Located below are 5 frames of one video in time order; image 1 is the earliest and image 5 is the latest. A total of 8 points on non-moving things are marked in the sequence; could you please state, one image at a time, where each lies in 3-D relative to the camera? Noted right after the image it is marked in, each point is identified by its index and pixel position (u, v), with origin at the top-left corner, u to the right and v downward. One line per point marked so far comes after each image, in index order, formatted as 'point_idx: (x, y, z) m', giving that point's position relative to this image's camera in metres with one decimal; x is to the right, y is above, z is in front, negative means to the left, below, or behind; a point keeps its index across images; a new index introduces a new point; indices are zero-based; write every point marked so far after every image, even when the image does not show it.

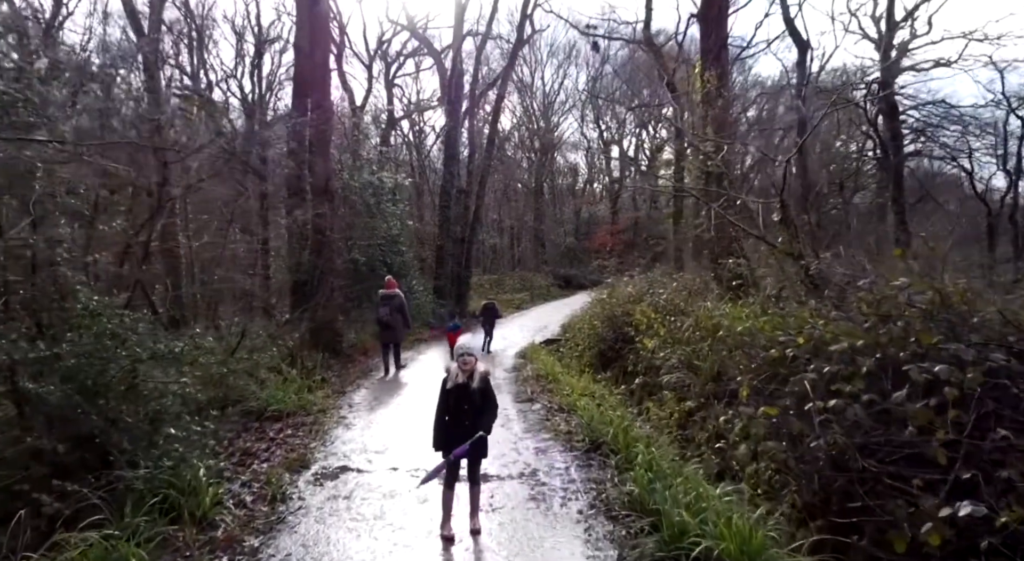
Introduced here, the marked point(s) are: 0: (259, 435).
0: (-2.7, -1.7, +6.4) m
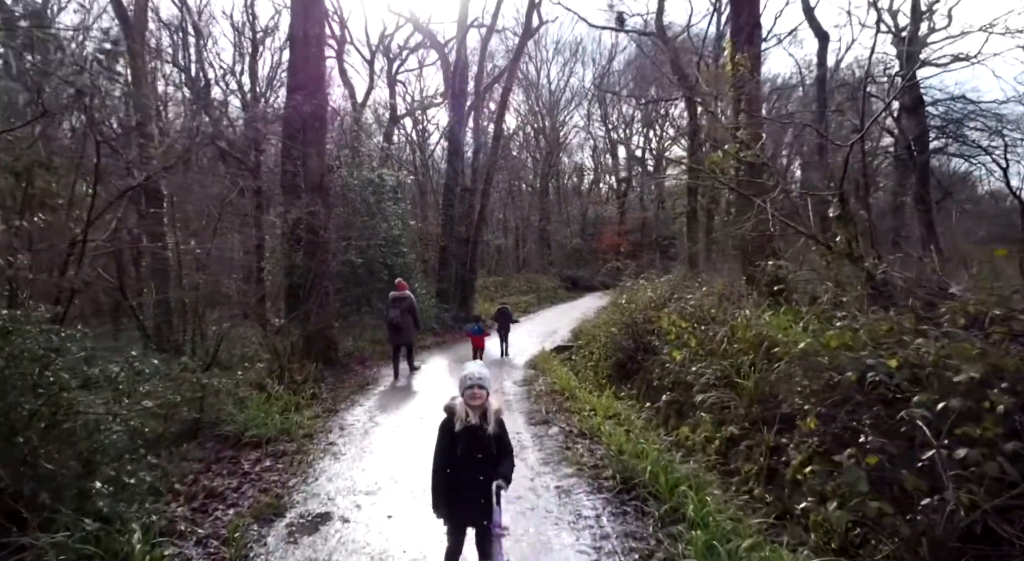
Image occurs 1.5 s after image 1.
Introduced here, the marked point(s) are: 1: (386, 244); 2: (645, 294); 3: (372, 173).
0: (-2.6, -1.7, +5.4) m
1: (-3.7, +1.1, +17.0) m
2: (+2.5, -0.2, +10.9) m
3: (-4.2, +3.2, +17.6) m
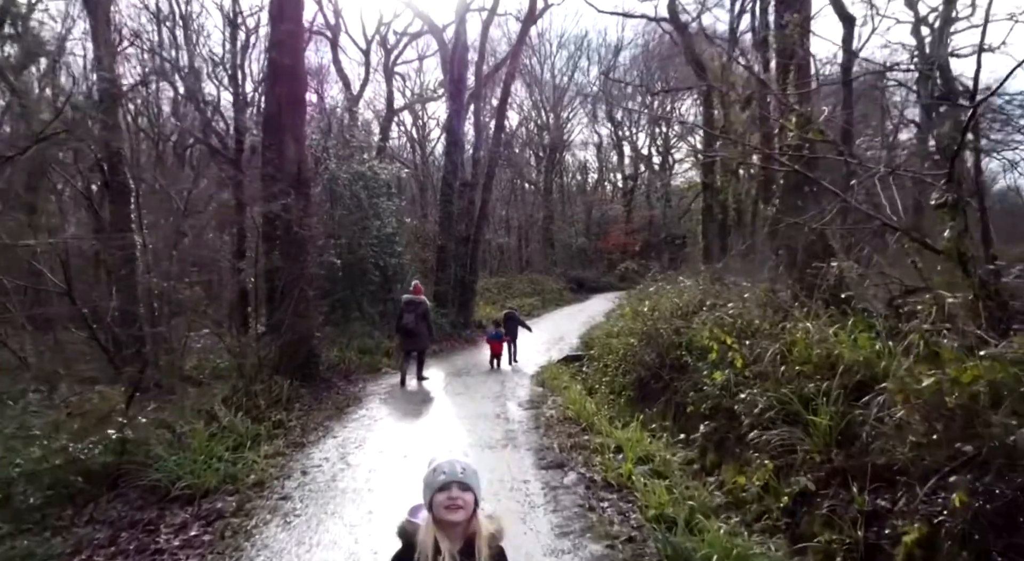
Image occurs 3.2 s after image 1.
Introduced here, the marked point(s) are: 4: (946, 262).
0: (-2.6, -1.8, +4.1) m
1: (-3.6, +1.0, +15.7) m
2: (+2.5, -0.3, +9.5) m
3: (-4.1, +3.2, +16.3) m
4: (+3.4, +0.2, +4.6) m
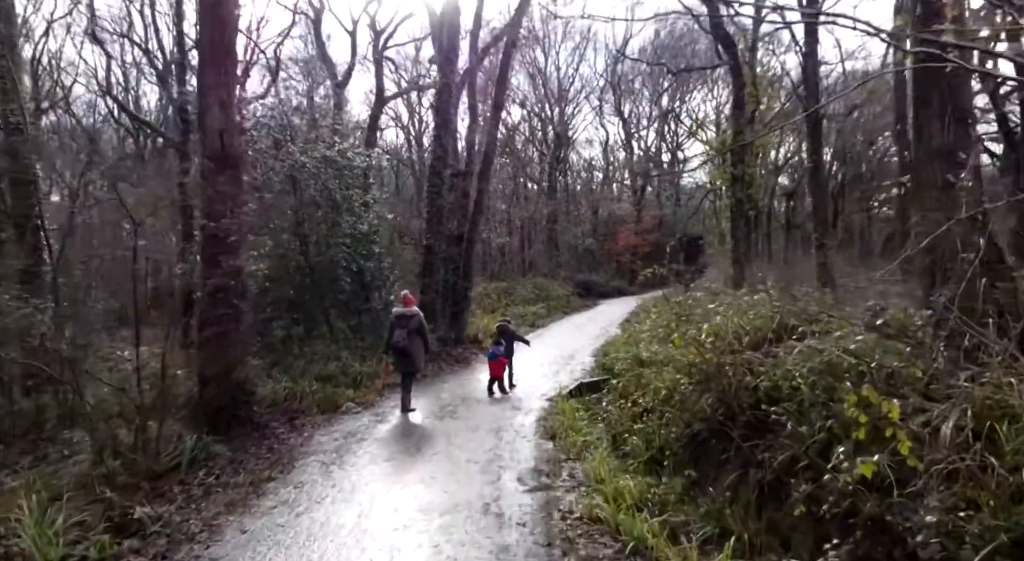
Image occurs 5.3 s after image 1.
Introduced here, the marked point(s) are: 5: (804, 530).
0: (-2.6, -1.9, +1.5) m
1: (-3.5, +0.8, +13.1) m
2: (+2.5, -0.4, +6.9) m
3: (-4.1, +3.0, +13.7) m
4: (+3.3, 0.0, +1.9) m
5: (+2.0, -1.7, +4.2) m
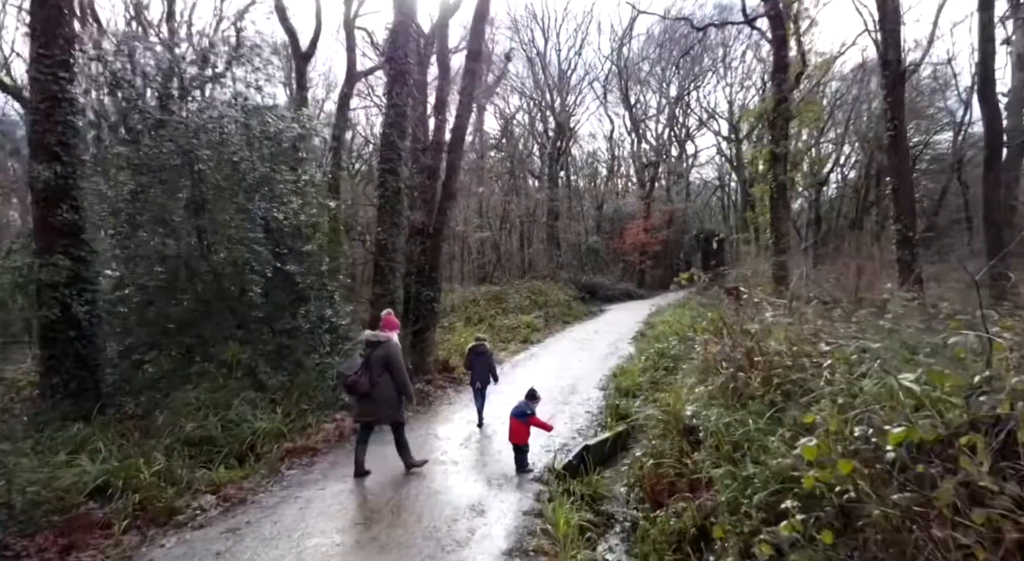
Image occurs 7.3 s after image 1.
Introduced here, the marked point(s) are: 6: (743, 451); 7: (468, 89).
0: (-3.0, -2.1, -2.0) m
1: (-3.9, +0.7, +9.6) m
2: (+2.1, -0.6, +3.4) m
3: (-4.4, +2.9, +10.2) m
4: (+2.9, -0.1, -1.6) m
5: (+1.6, -1.8, +0.7) m
6: (+1.6, -1.2, +4.4) m
7: (-0.9, +3.9, +11.9) m
